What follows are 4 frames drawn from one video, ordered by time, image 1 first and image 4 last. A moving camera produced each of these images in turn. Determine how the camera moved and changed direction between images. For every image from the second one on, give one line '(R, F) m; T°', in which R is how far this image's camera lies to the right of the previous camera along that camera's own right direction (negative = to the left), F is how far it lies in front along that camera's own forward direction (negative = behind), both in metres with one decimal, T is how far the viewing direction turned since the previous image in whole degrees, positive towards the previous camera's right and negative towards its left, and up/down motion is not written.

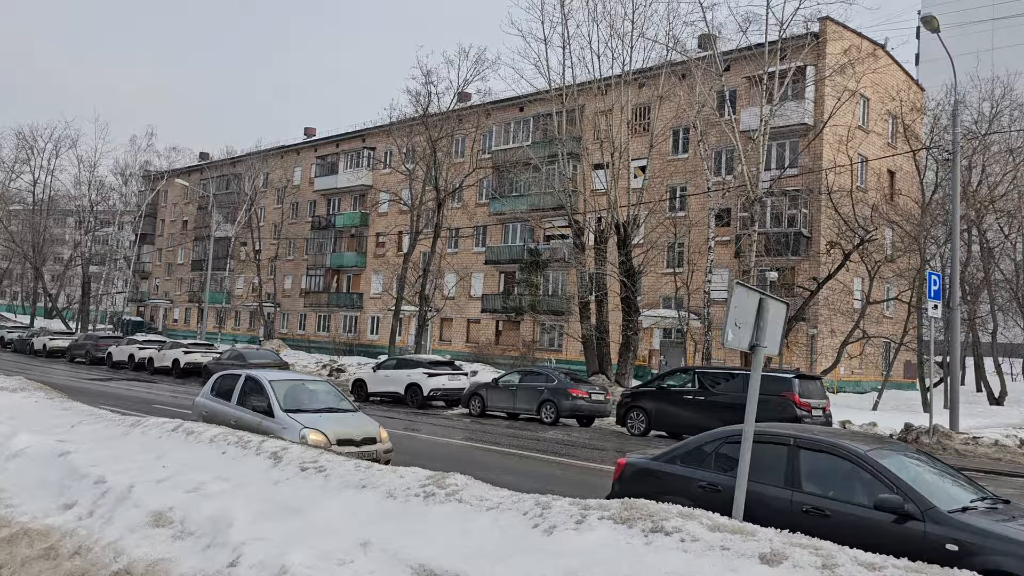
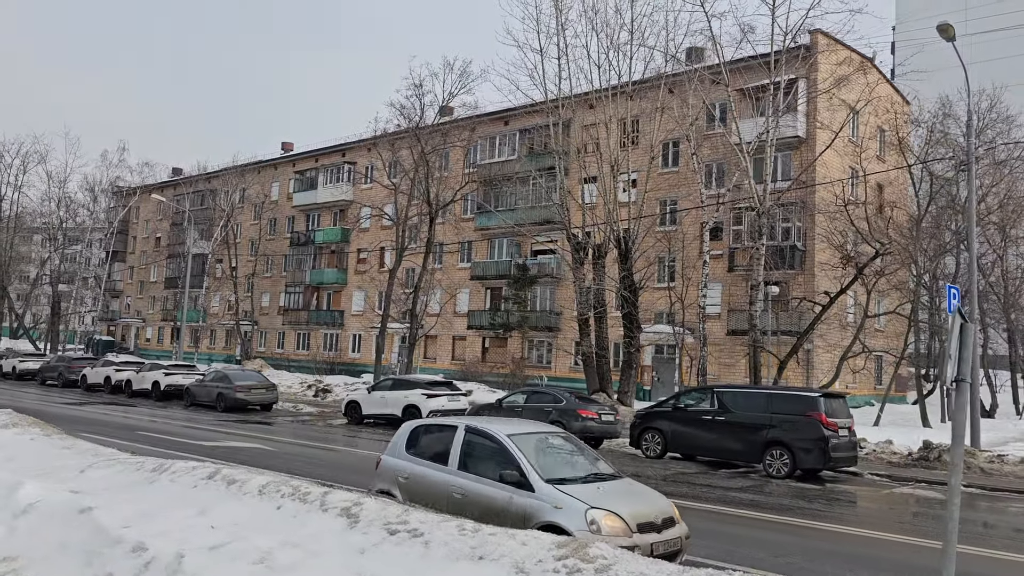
(-0.7, +0.6) m; +2°
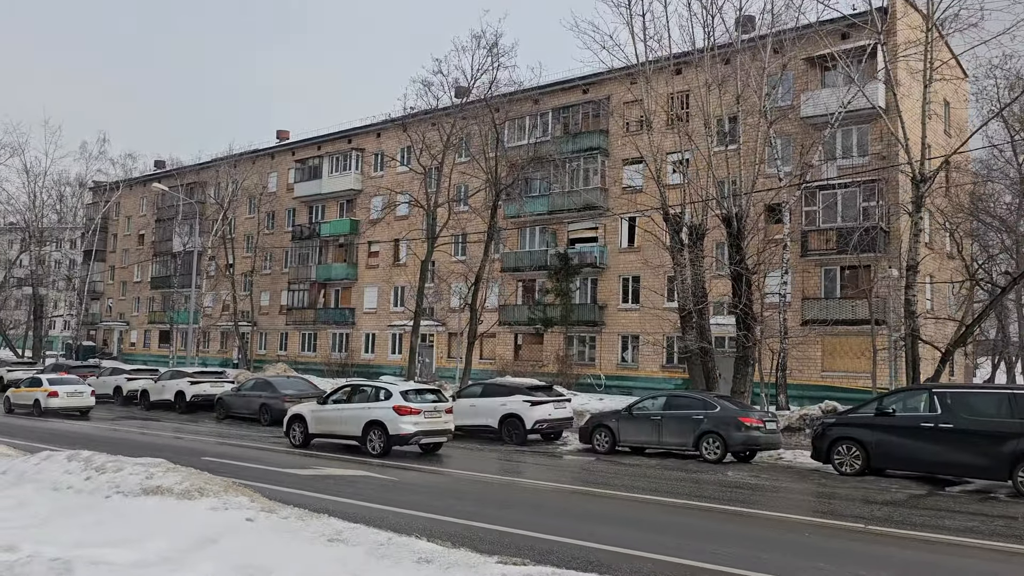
(-2.9, +2.6) m; +2°
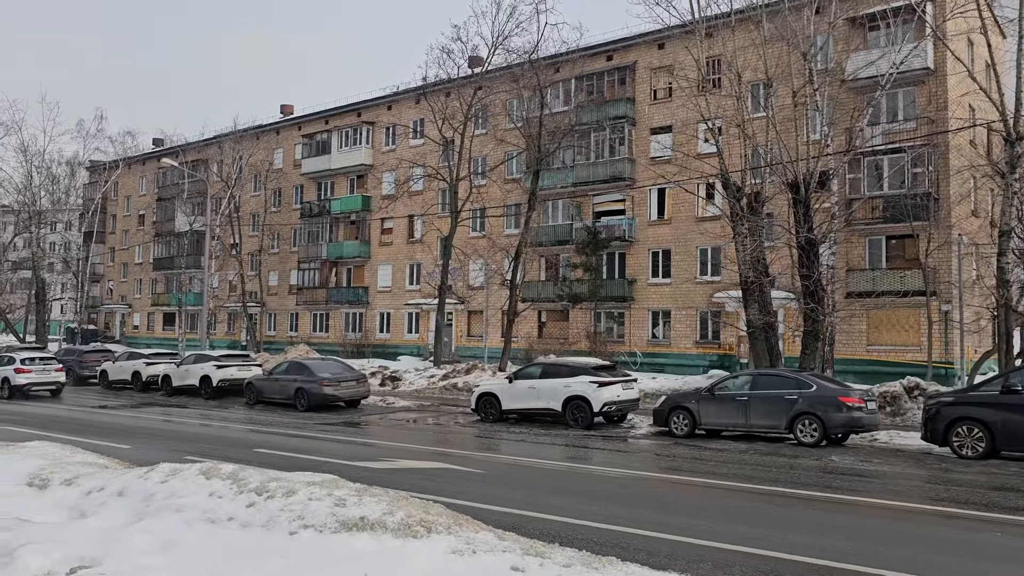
(-1.3, +1.1) m; 0°
